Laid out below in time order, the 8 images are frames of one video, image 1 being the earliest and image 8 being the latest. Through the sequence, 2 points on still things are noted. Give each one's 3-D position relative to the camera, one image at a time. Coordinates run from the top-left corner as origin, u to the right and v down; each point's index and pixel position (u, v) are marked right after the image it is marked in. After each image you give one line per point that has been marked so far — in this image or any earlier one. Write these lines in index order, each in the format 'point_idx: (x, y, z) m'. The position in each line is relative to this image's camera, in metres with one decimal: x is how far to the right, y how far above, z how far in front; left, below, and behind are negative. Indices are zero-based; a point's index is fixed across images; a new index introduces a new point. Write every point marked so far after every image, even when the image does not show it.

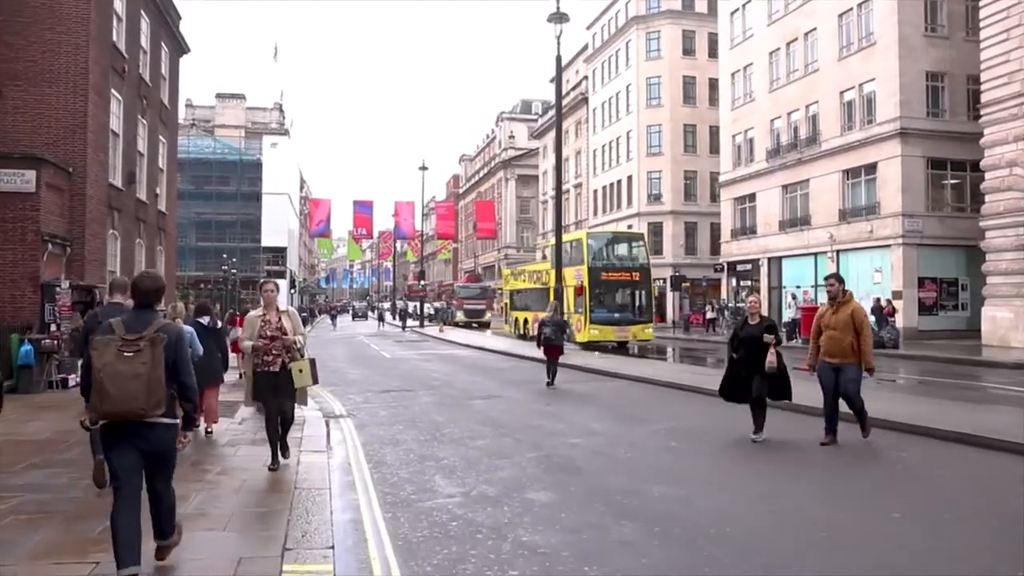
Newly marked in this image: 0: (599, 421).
0: (+1.0, -1.5, +11.8) m
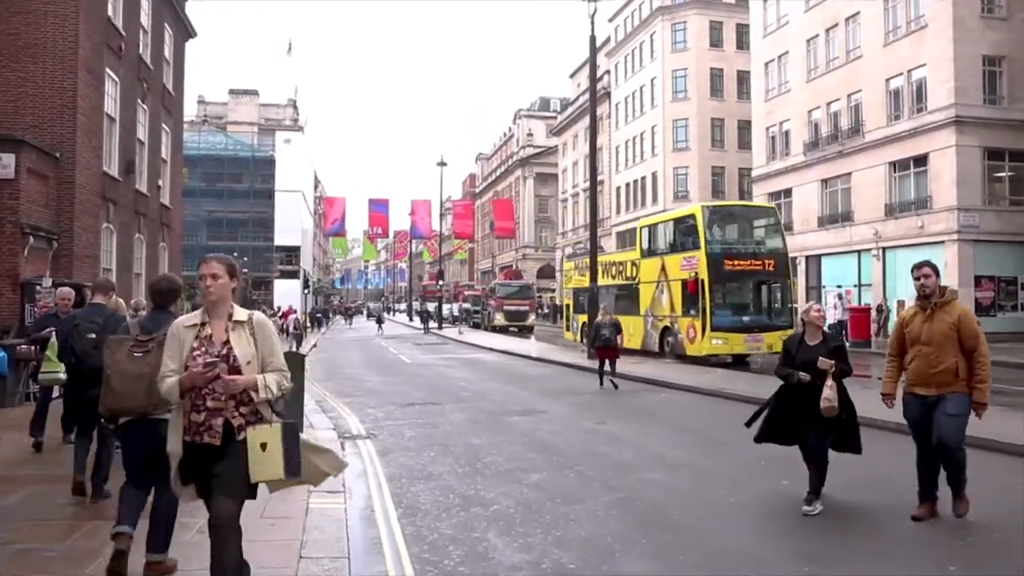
0: (+1.5, -1.5, +9.8) m
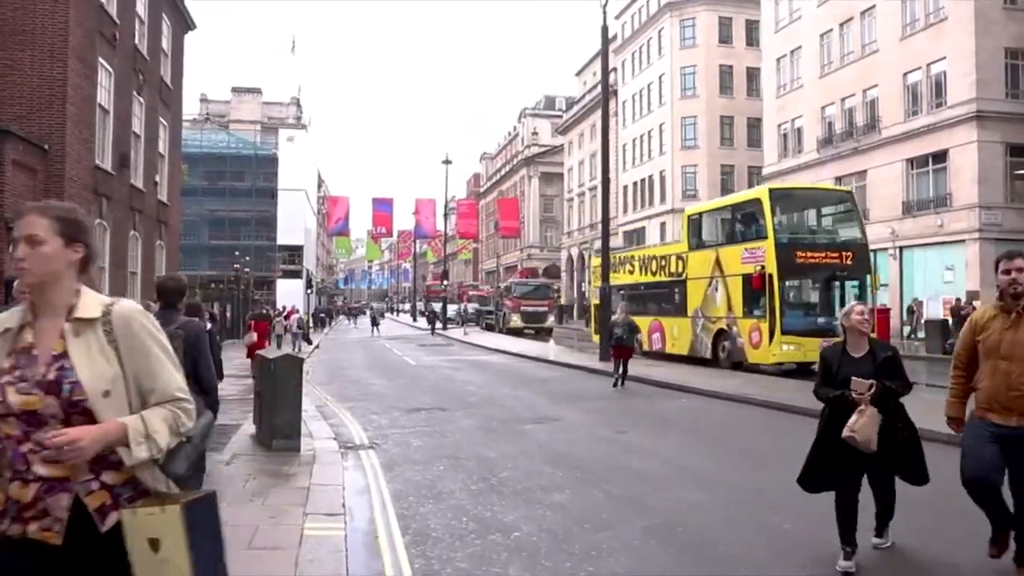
0: (+1.6, -1.5, +9.0) m
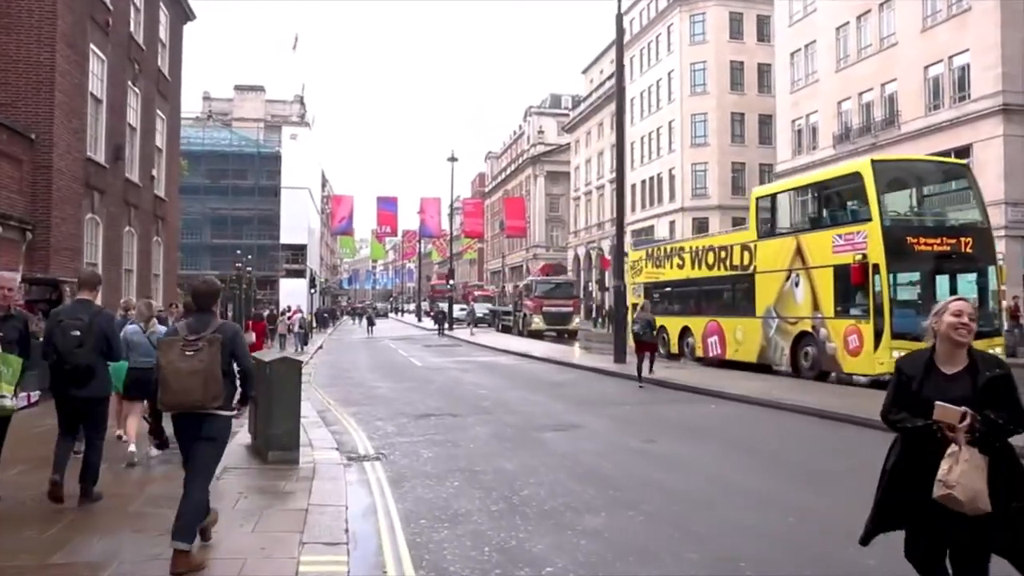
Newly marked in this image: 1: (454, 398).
0: (+1.8, -1.4, +8.1) m
1: (-0.8, -1.5, +14.4) m
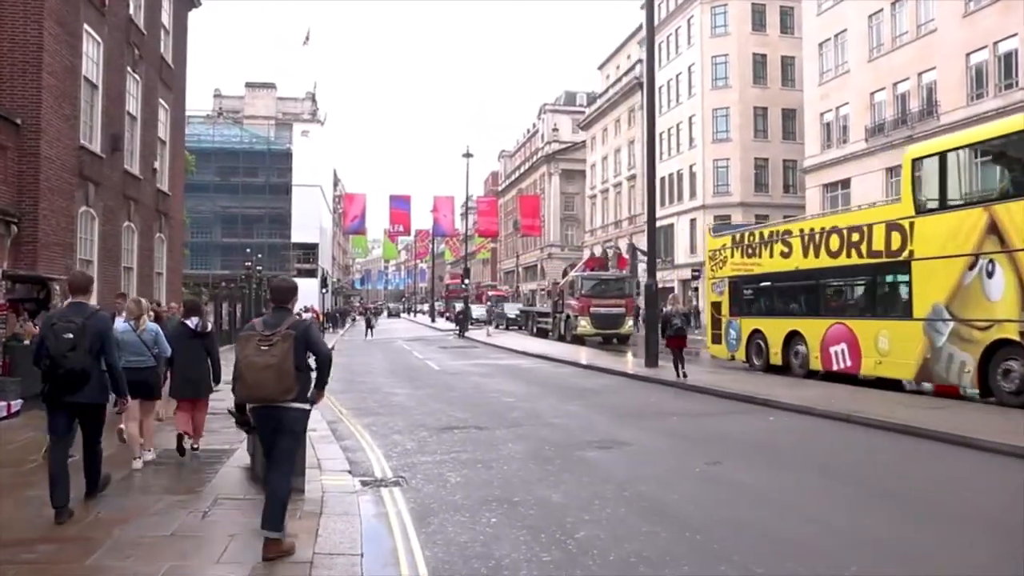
0: (+2.1, -1.4, +6.7) m
1: (-0.4, -1.5, +13.0) m
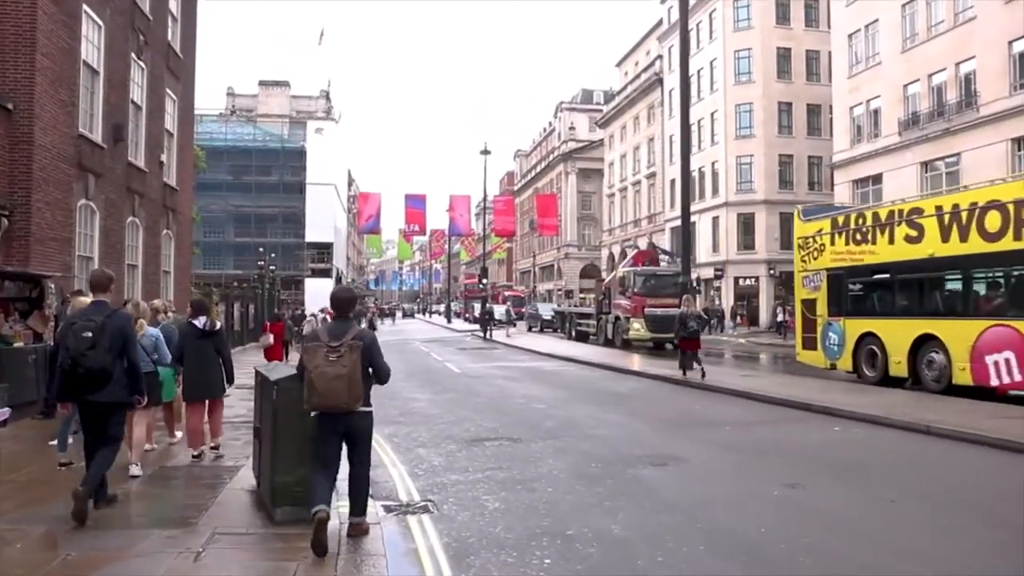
0: (+2.4, -1.4, +5.5) m
1: (0.0, -1.4, +11.9) m
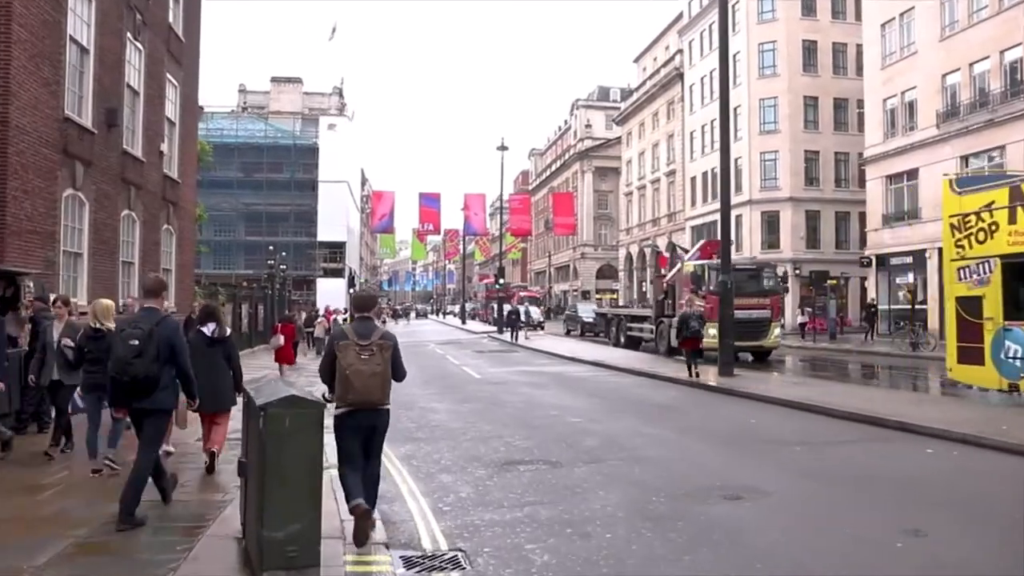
0: (+2.6, -1.3, +4.0) m
1: (+0.3, -1.4, +10.5) m
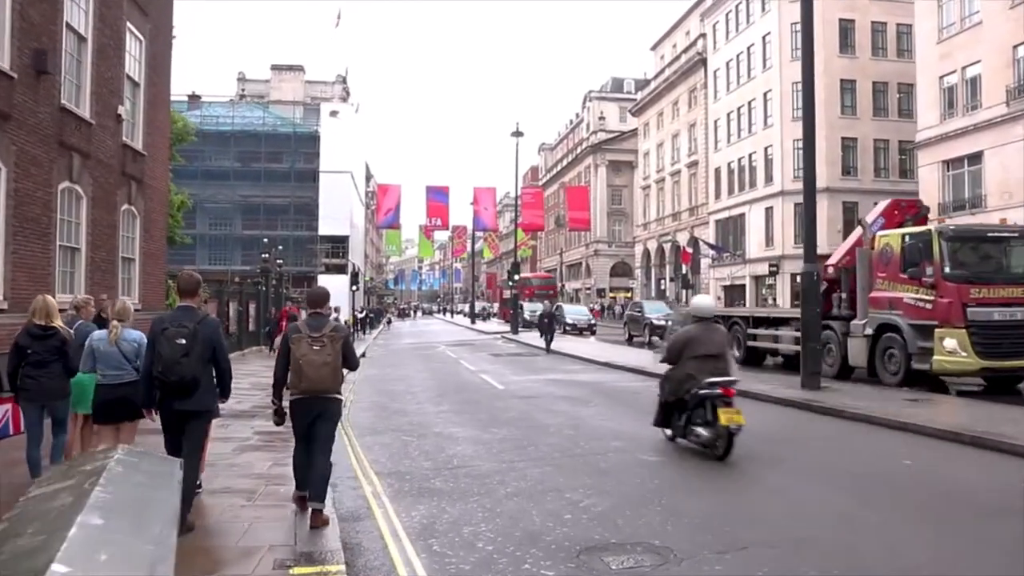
0: (+3.0, -1.2, +0.6) m
1: (+0.7, -1.3, +7.1) m
